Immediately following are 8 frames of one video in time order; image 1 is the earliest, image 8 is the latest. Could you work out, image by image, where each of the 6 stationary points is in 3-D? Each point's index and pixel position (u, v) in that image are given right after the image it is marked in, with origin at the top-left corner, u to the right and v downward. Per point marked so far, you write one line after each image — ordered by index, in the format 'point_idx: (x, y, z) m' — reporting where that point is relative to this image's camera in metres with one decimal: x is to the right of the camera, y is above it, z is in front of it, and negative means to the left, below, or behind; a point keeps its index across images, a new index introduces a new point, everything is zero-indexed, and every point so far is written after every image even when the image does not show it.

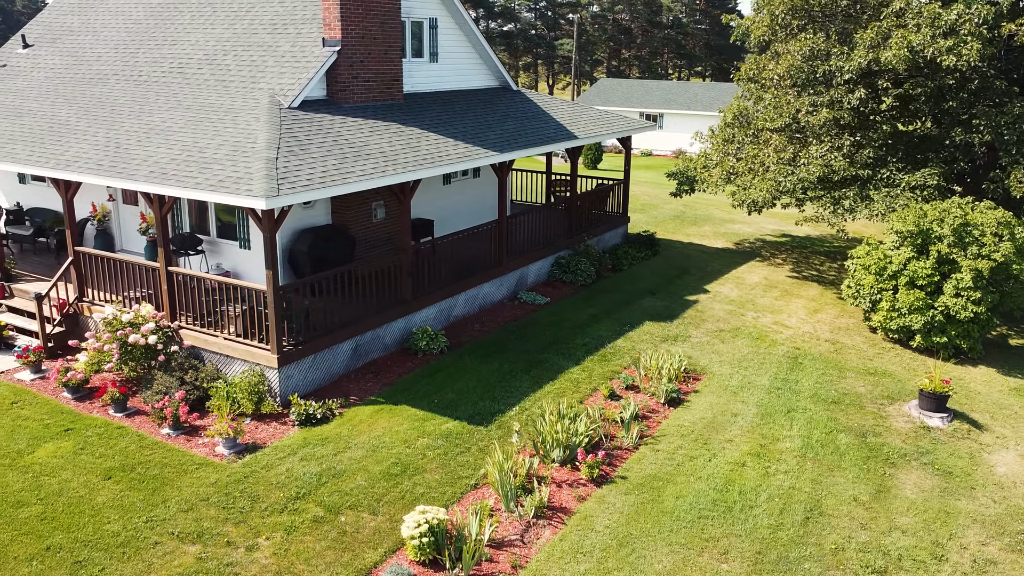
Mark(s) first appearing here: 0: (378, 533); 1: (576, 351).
0: (-1.3, -2.3, +8.1) m
1: (+1.0, -0.9, +12.8) m
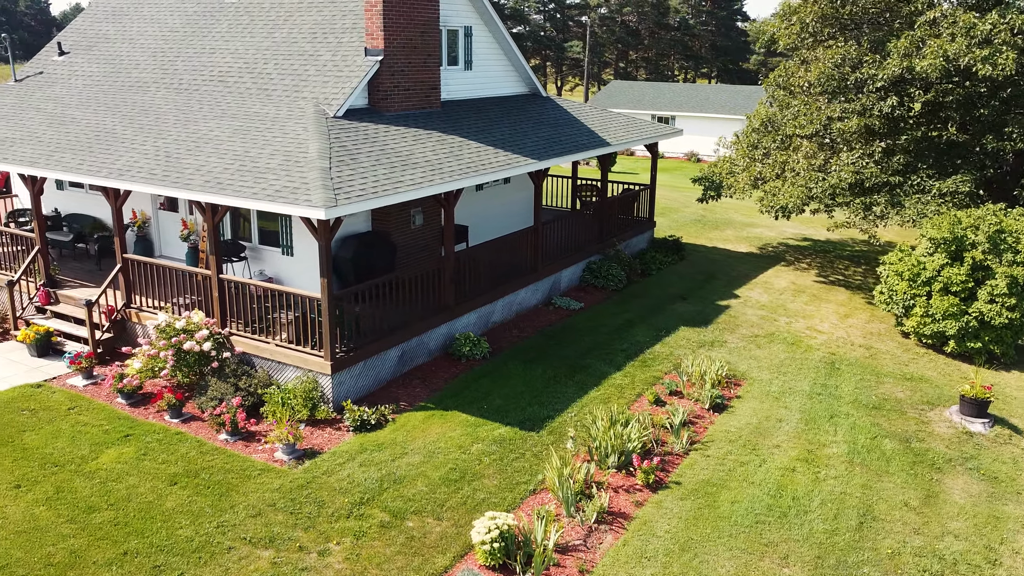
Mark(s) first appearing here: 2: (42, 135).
0: (-0.6, -2.4, +8.3) m
1: (+1.6, -1.0, +12.9) m
2: (-7.5, +2.4, +13.7) m
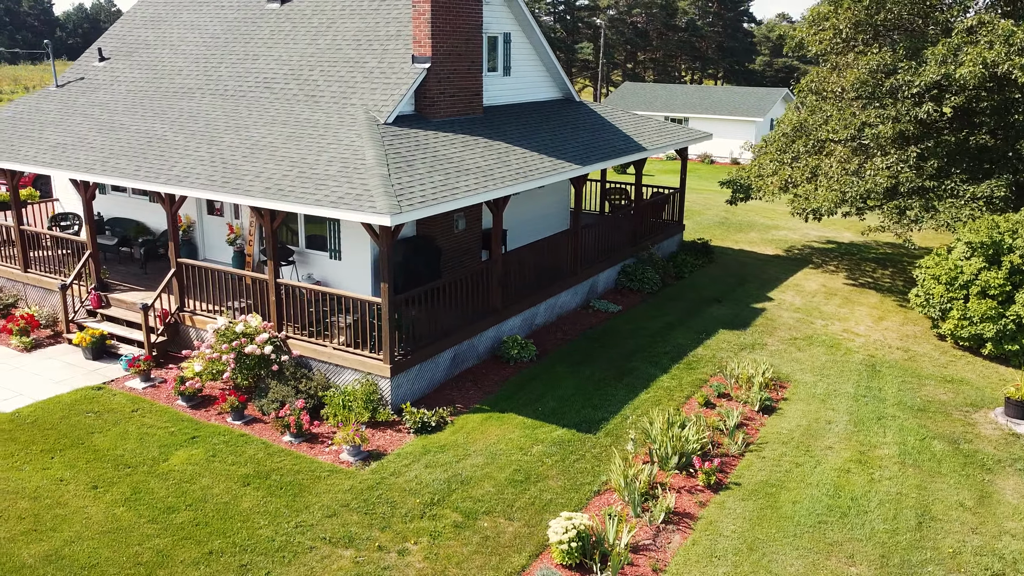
0: (+0.1, -2.5, +8.5) m
1: (+2.3, -1.1, +13.2) m
2: (-6.8, +2.4, +13.9) m
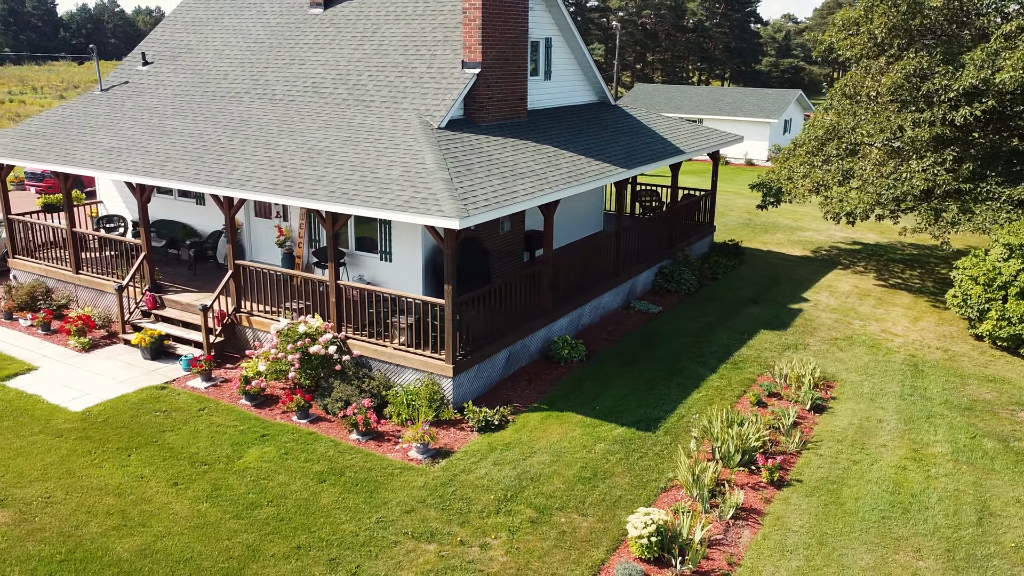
0: (+0.9, -2.5, +8.8) m
1: (+3.1, -1.1, +13.4) m
2: (-6.0, +2.4, +14.1) m
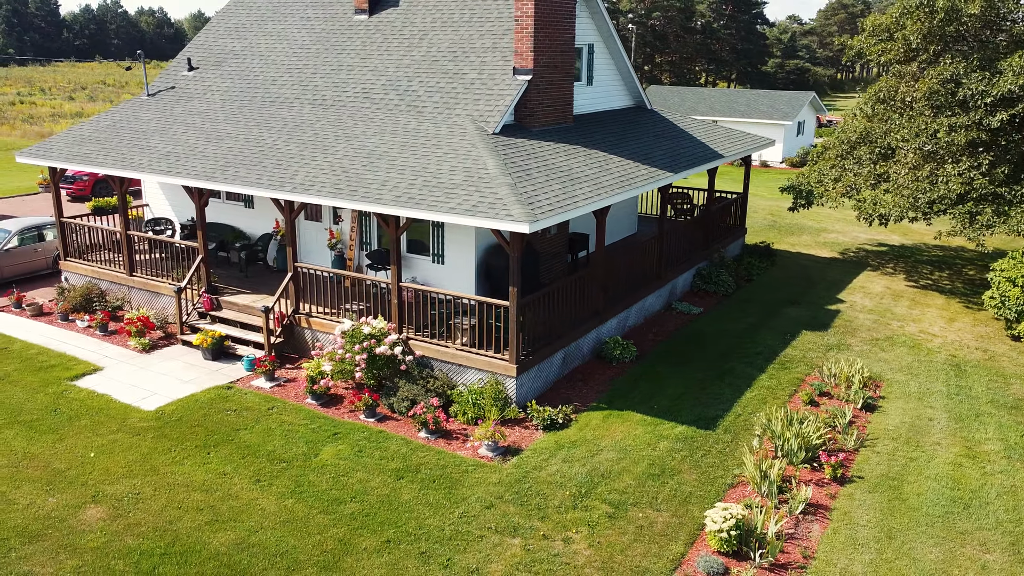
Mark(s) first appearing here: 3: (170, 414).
0: (+1.7, -2.5, +9.1) m
1: (+3.9, -1.1, +13.7) m
2: (-5.2, +2.3, +14.4) m
3: (-4.5, -1.7, +11.4) m
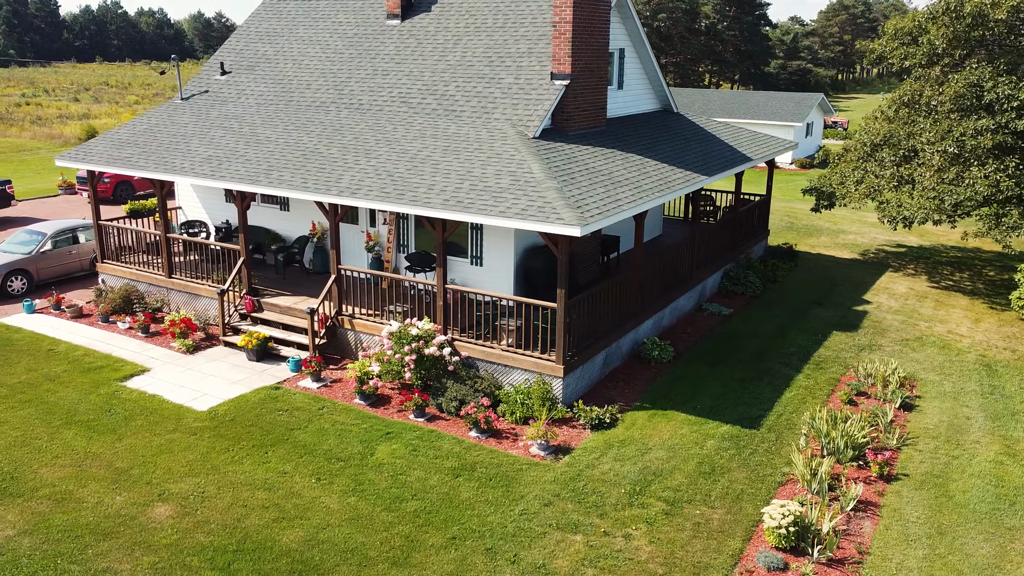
0: (+2.3, -2.6, +9.3) m
1: (+4.5, -1.2, +13.9) m
2: (-4.5, +2.3, +14.6) m
3: (-3.9, -1.7, +11.6) m
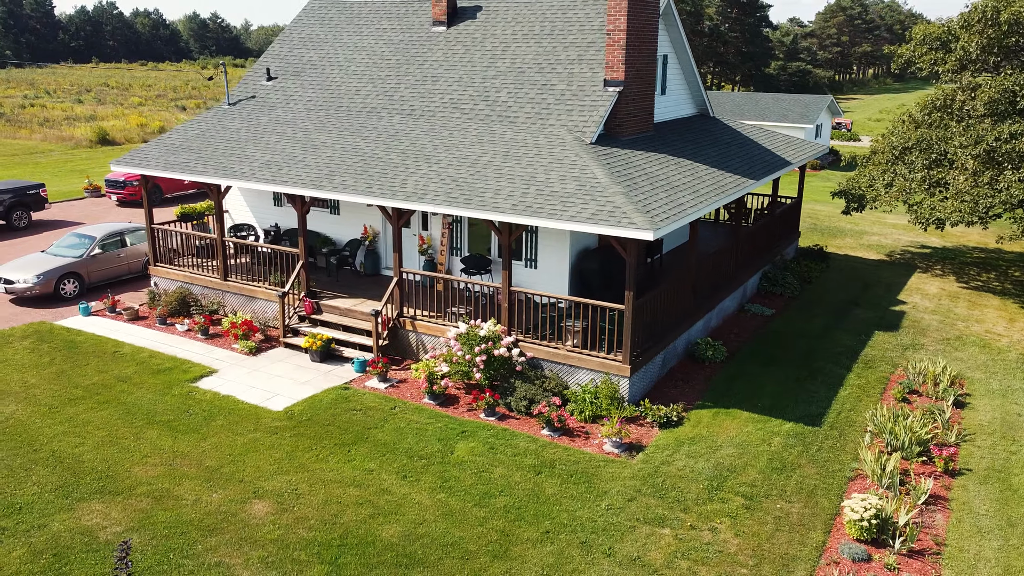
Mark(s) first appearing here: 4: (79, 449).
0: (+3.3, -2.6, +9.6) m
1: (+5.5, -1.2, +14.3) m
2: (-3.6, +2.3, +14.9) m
3: (-3.0, -1.8, +11.9) m
4: (-5.5, -2.1, +10.9) m
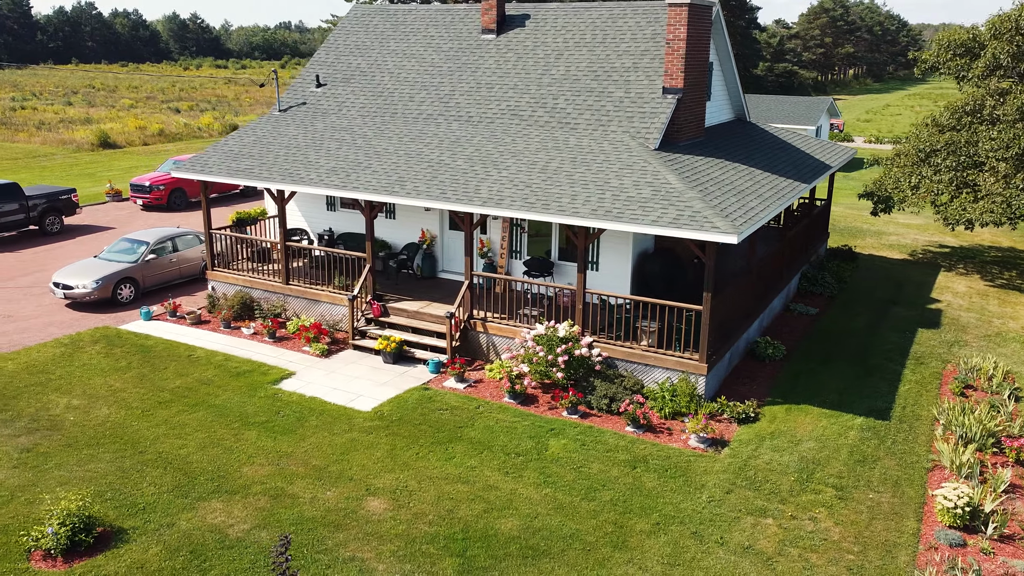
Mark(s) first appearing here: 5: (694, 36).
0: (+4.6, -2.6, +10.1) m
1: (+6.6, -1.2, +14.9) m
2: (-2.5, +2.2, +15.2) m
3: (-1.8, -1.8, +12.2) m
4: (-4.3, -2.1, +11.2) m
5: (+3.2, +4.4, +15.0) m
